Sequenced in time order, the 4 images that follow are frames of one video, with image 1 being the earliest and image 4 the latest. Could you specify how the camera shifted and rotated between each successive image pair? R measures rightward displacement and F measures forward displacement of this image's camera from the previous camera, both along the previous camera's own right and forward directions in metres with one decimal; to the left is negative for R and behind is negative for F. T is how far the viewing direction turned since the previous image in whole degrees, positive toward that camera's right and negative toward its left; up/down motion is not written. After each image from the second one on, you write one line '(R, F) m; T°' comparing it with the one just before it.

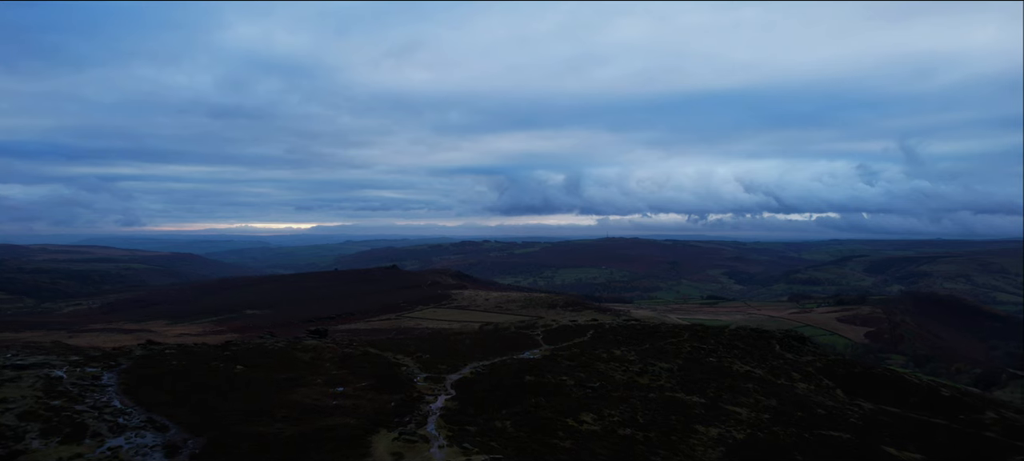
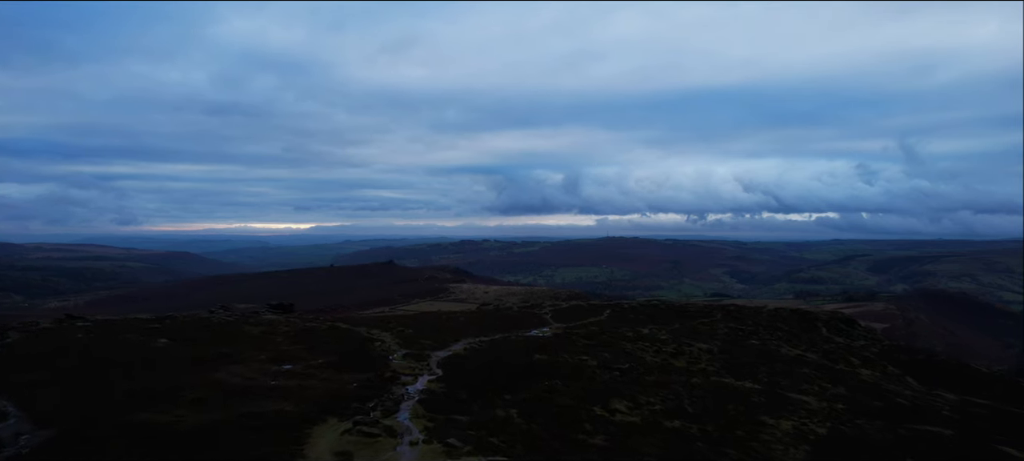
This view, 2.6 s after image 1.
(-0.6, +13.8) m; 0°
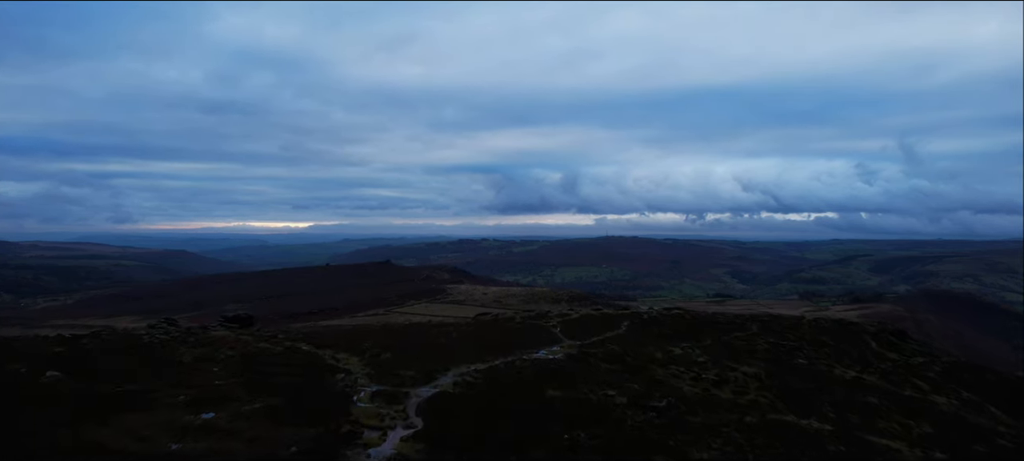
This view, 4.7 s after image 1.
(-0.5, +11.2) m; 0°
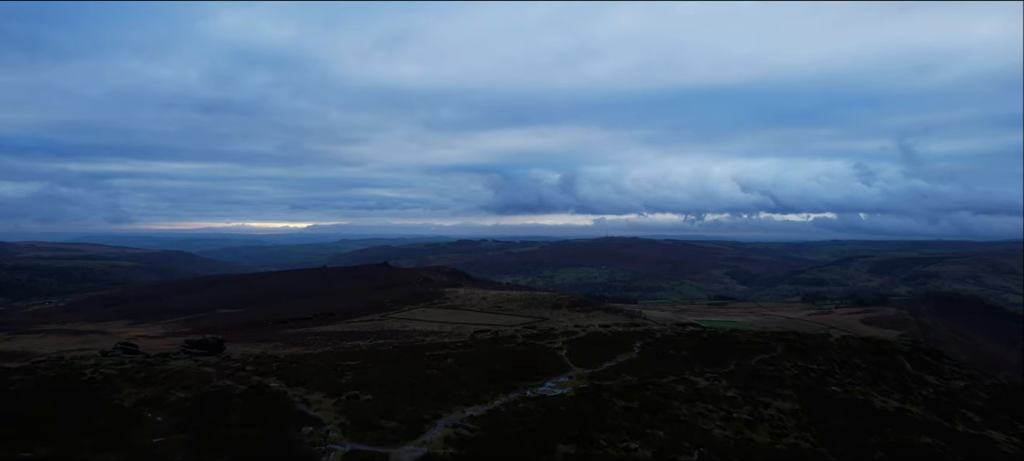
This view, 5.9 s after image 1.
(-0.3, +6.3) m; 0°
